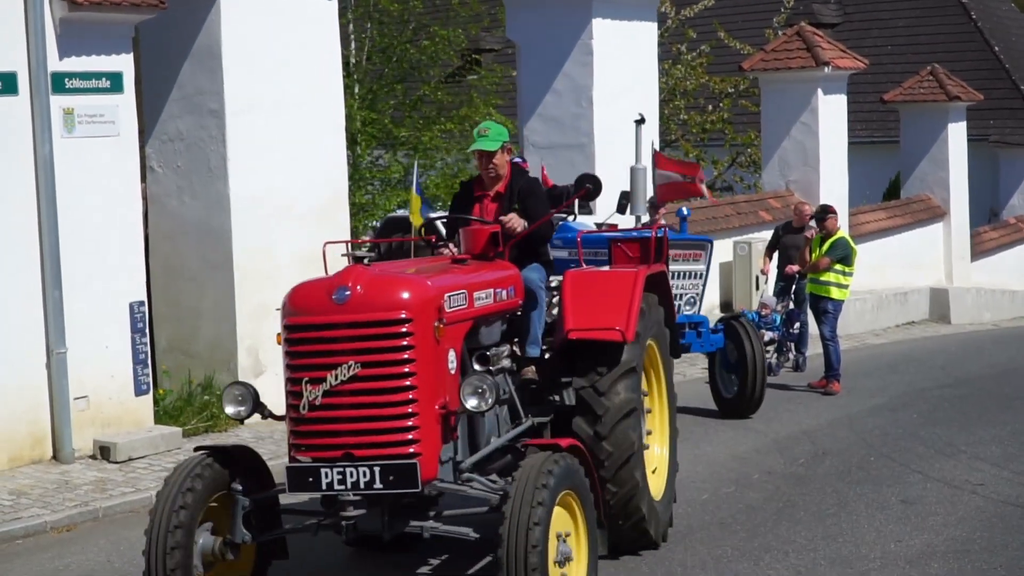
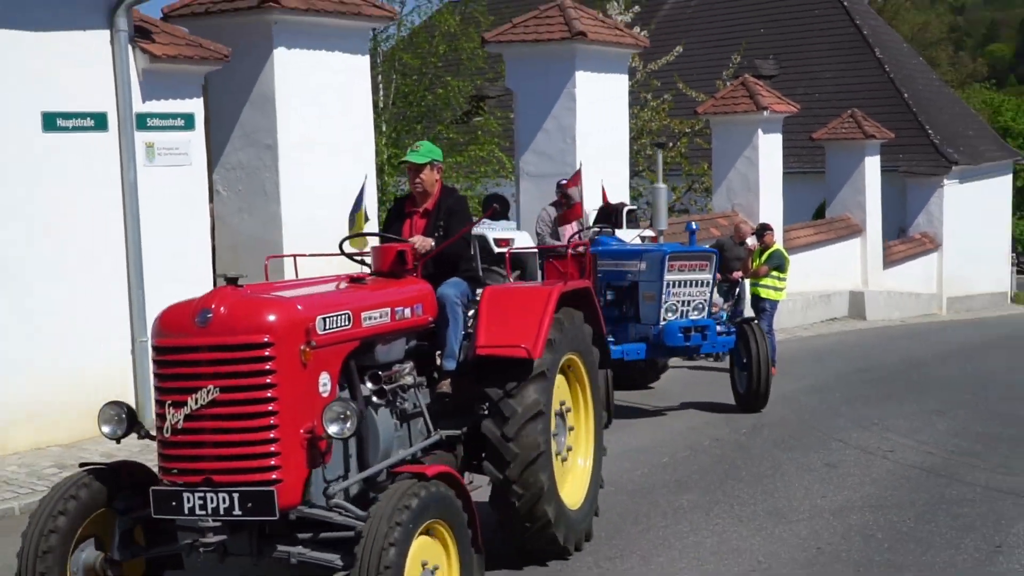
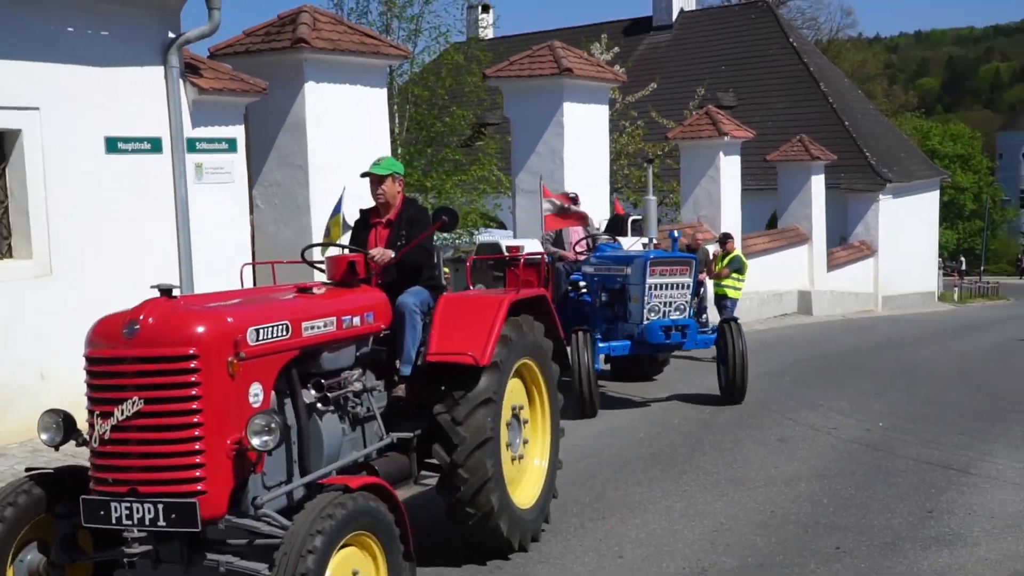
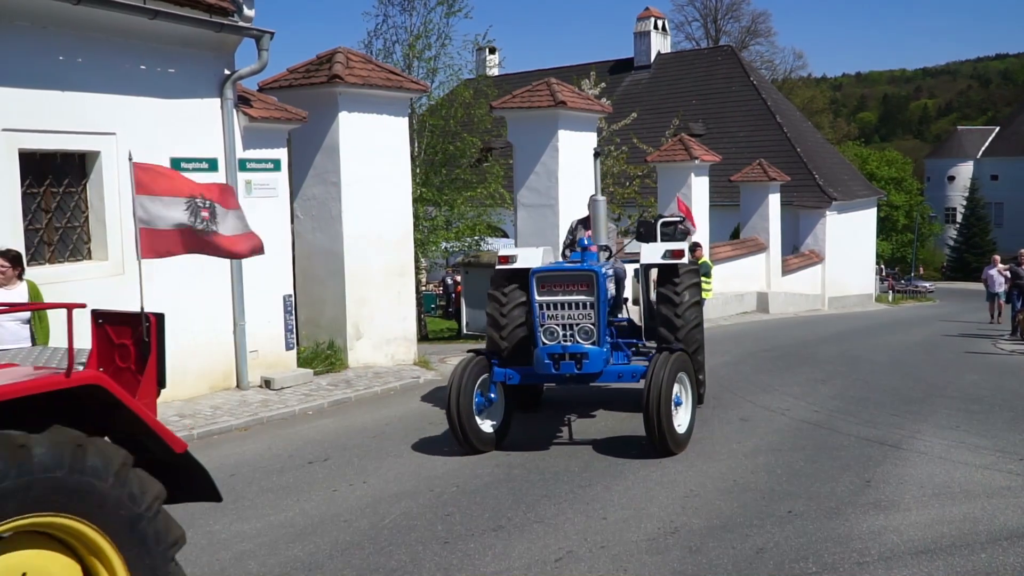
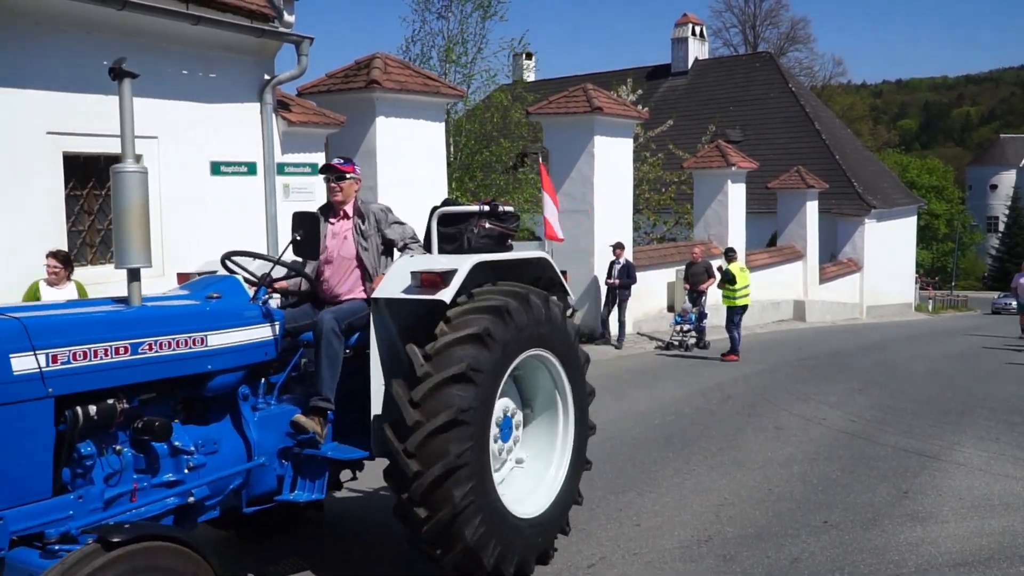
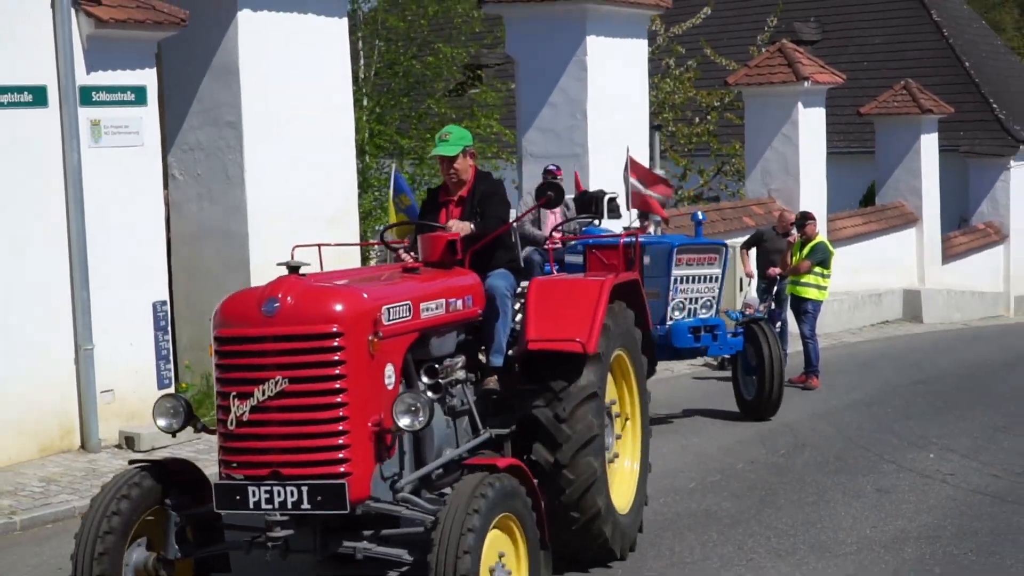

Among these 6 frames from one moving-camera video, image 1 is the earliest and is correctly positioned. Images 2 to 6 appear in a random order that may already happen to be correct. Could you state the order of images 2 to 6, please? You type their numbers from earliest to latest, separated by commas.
6, 2, 3, 4, 5
